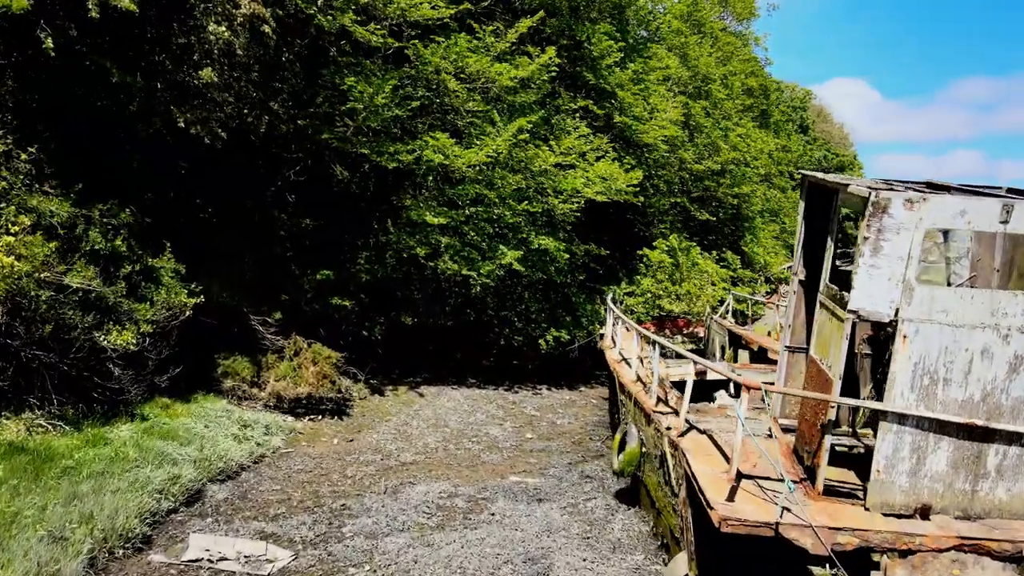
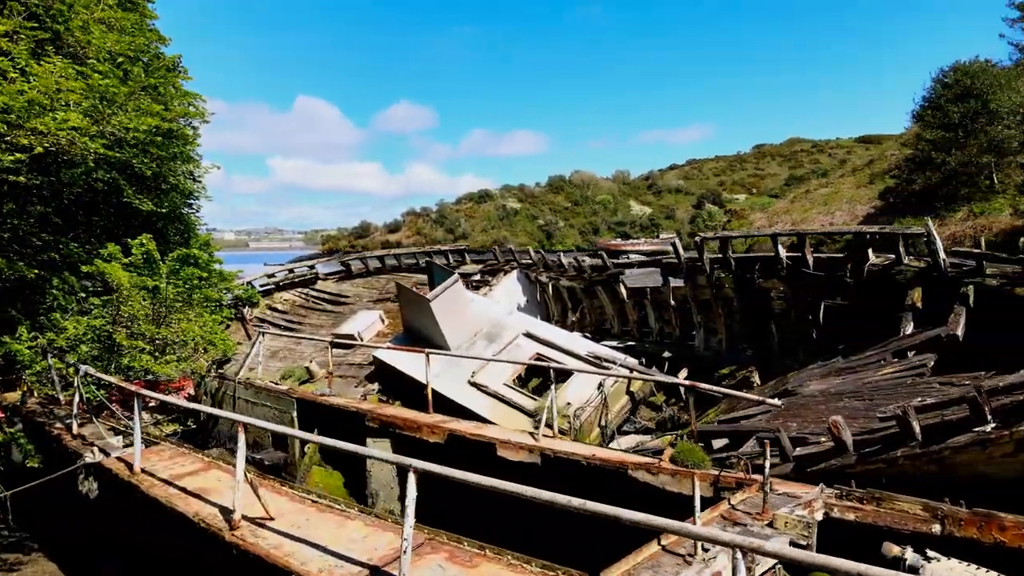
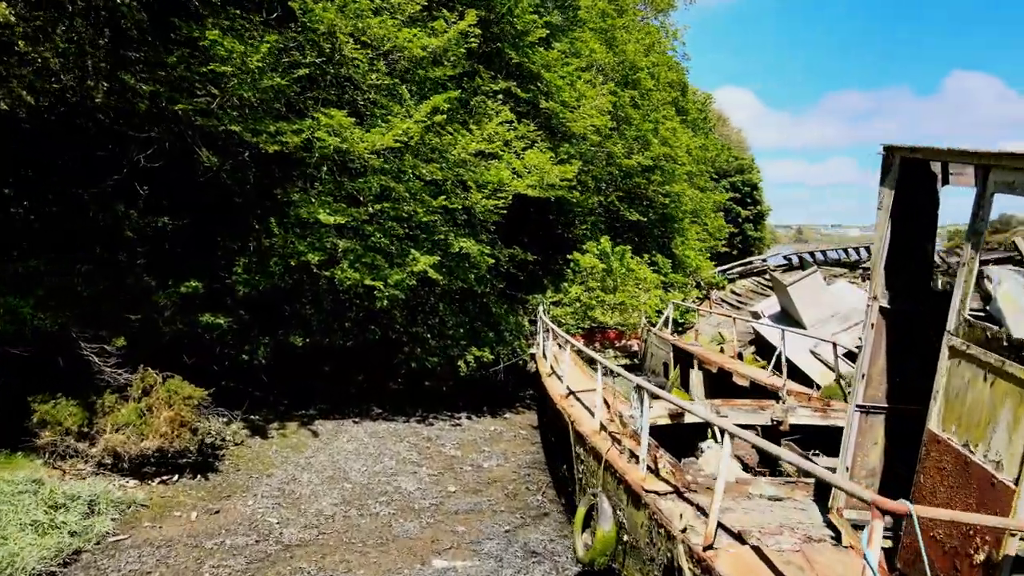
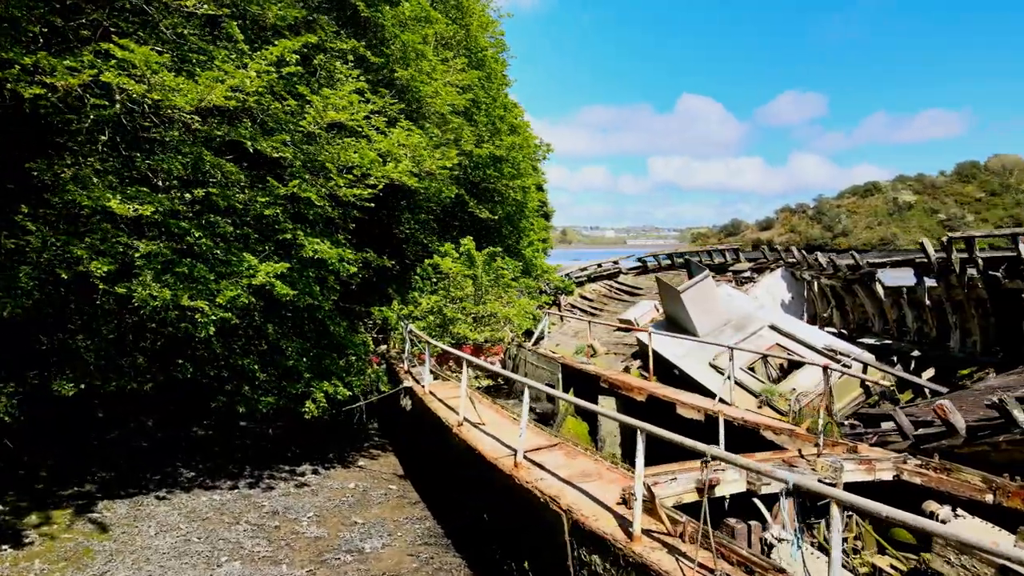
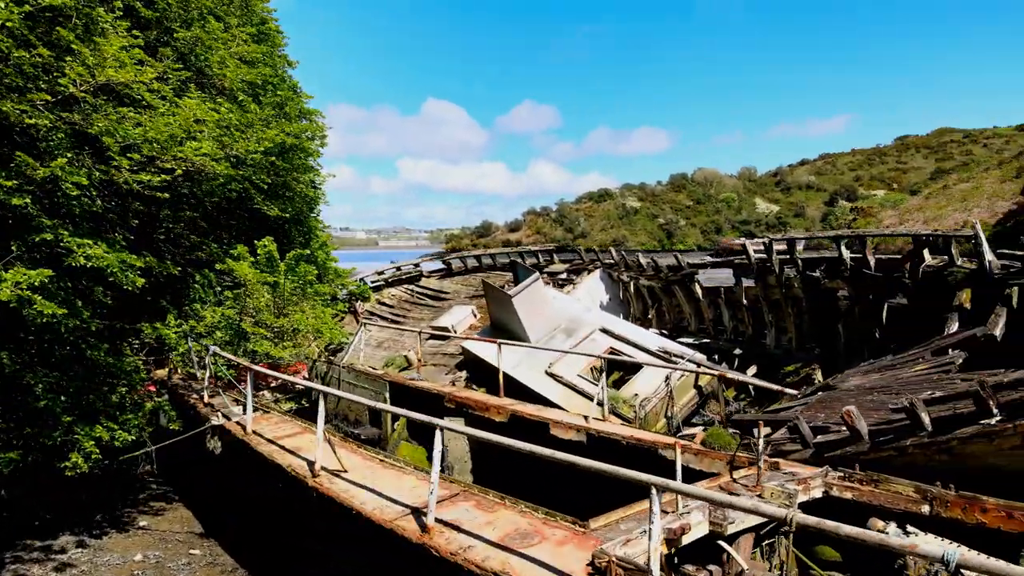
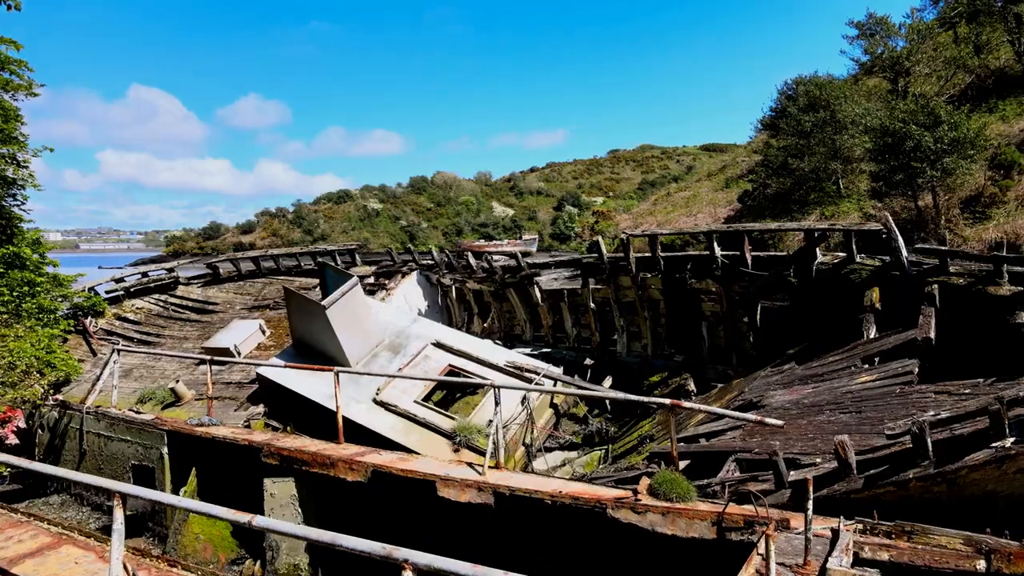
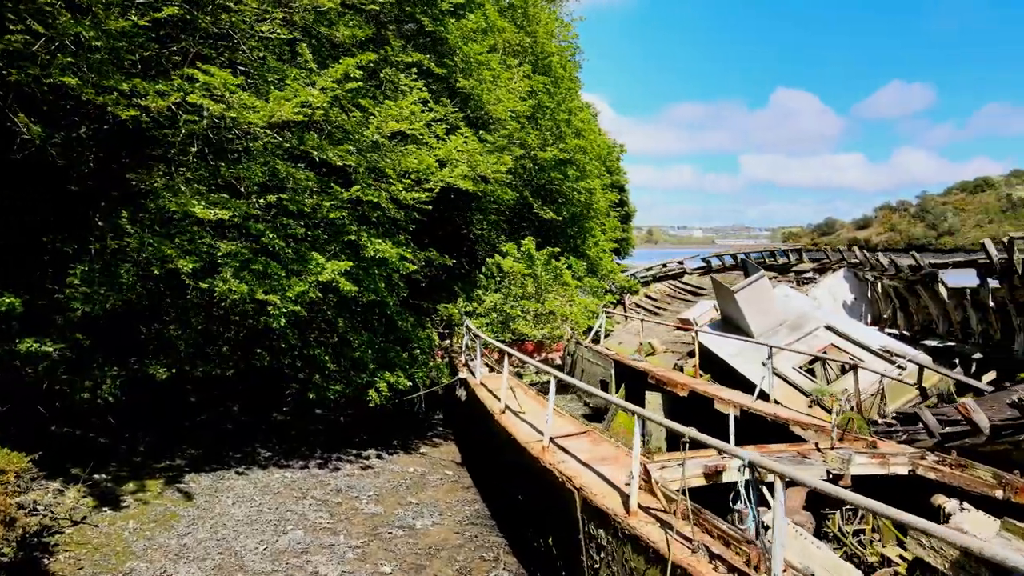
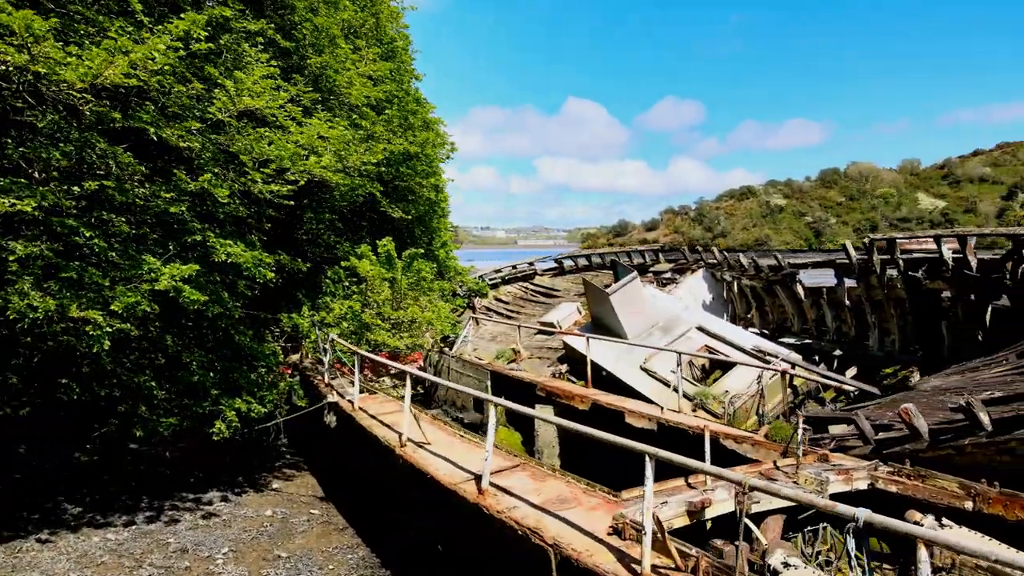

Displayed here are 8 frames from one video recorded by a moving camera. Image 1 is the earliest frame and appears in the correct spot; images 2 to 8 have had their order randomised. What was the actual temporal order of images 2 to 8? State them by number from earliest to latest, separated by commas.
3, 7, 4, 8, 5, 2, 6
